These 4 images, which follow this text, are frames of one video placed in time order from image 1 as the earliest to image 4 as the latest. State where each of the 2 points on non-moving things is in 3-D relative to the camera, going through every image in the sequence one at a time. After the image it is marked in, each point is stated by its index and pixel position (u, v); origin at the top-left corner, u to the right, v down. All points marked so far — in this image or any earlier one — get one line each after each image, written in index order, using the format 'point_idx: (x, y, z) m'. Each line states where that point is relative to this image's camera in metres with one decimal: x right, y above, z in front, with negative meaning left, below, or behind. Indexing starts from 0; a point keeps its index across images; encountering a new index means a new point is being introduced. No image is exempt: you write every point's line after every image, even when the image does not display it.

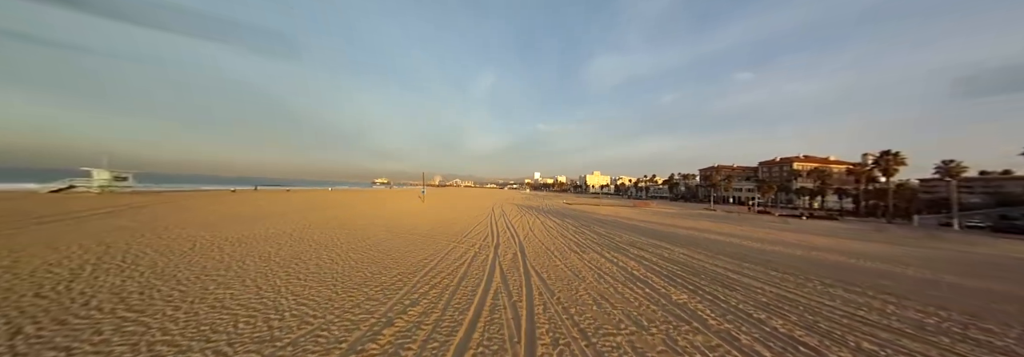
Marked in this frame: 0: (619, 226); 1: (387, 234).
0: (+5.8, -2.6, +12.9) m
1: (-4.4, -2.0, +8.2) m
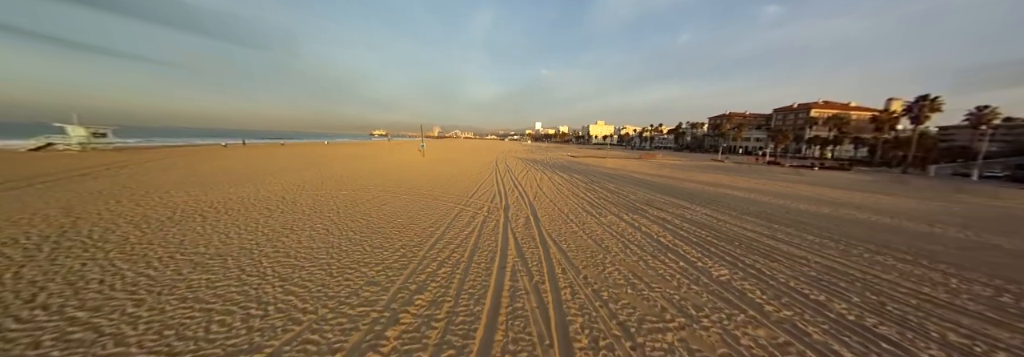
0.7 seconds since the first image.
0: (+6.1, -0.2, +12.3) m
1: (-4.1, -0.6, +7.6) m
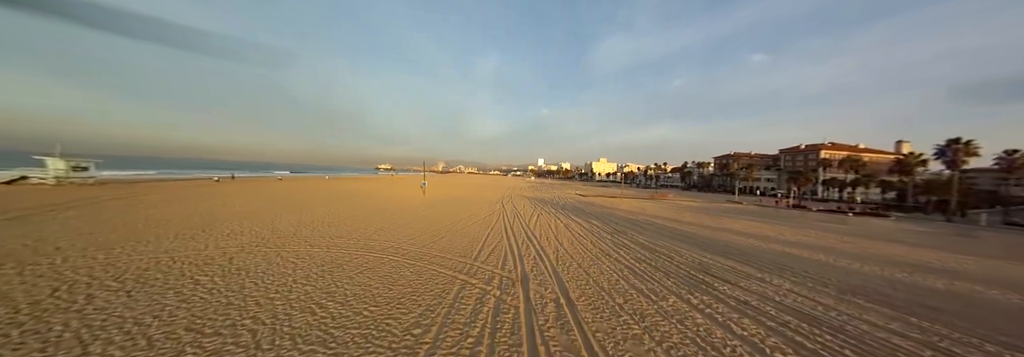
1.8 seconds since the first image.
0: (+6.6, -2.4, +10.6) m
1: (-3.6, -2.0, +6.0) m
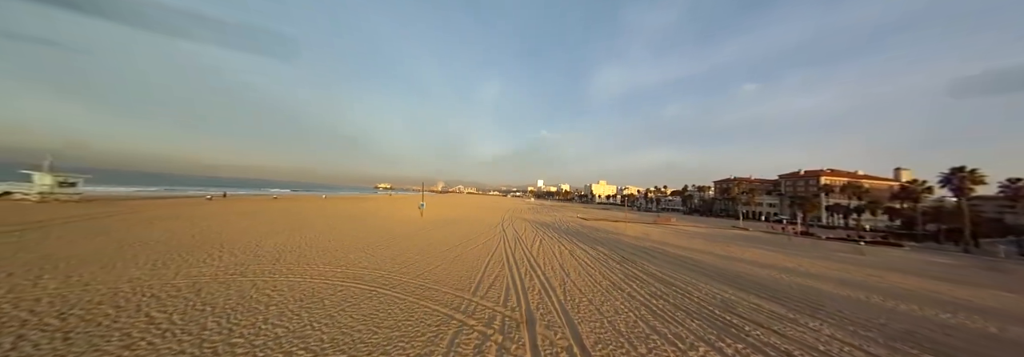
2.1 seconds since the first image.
0: (+6.7, -3.5, +10.0) m
1: (-3.5, -2.5, +5.4) m
